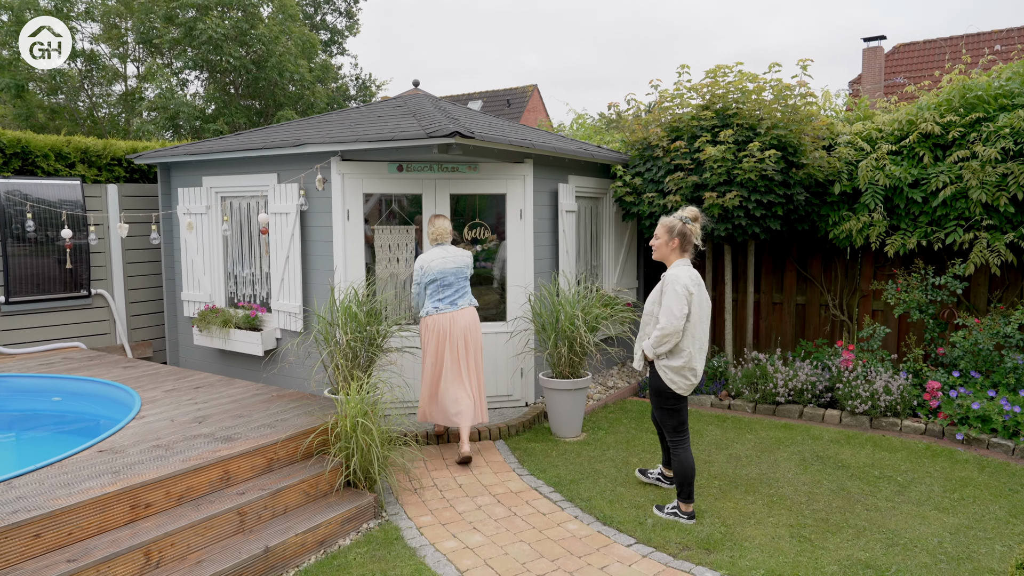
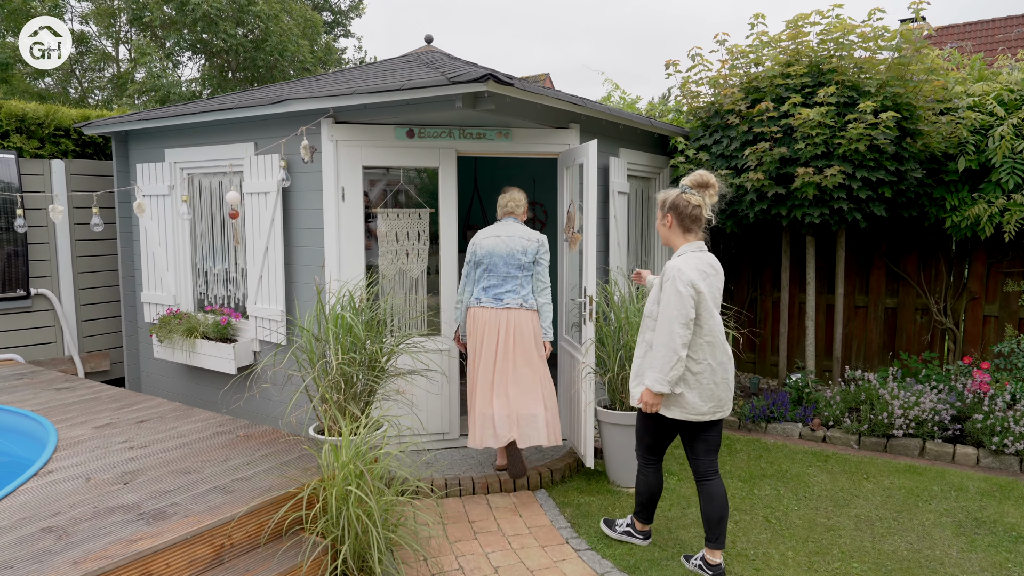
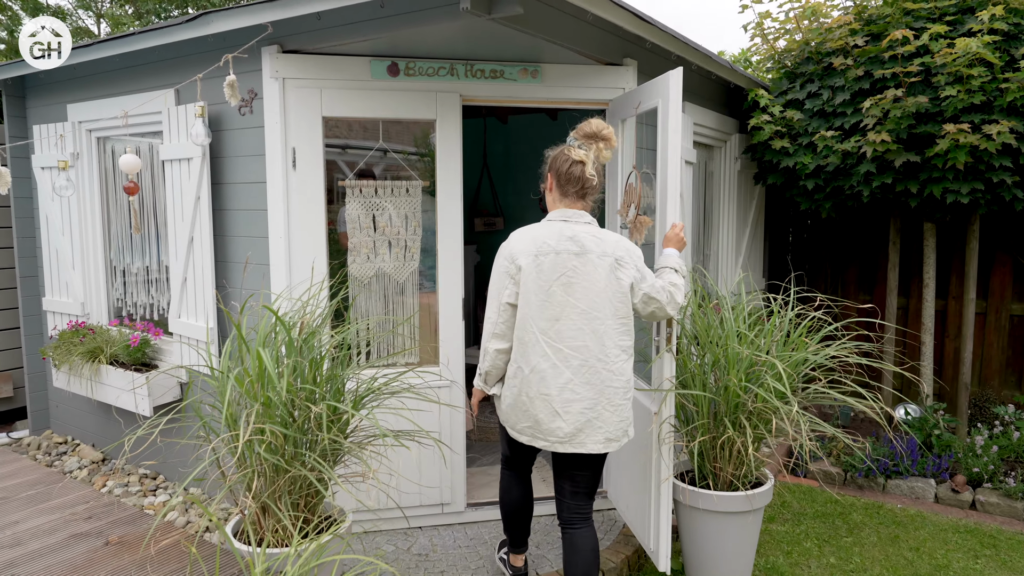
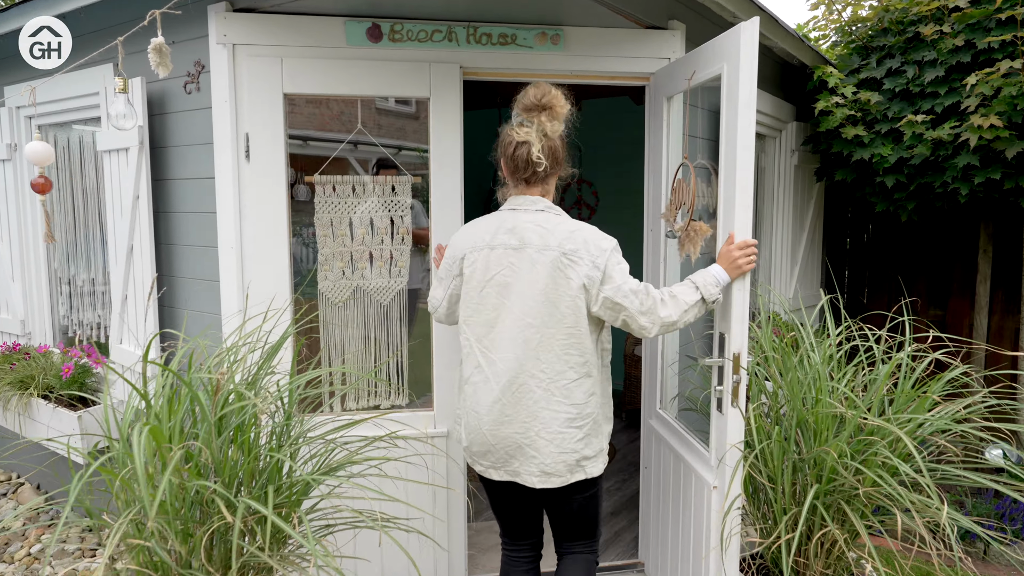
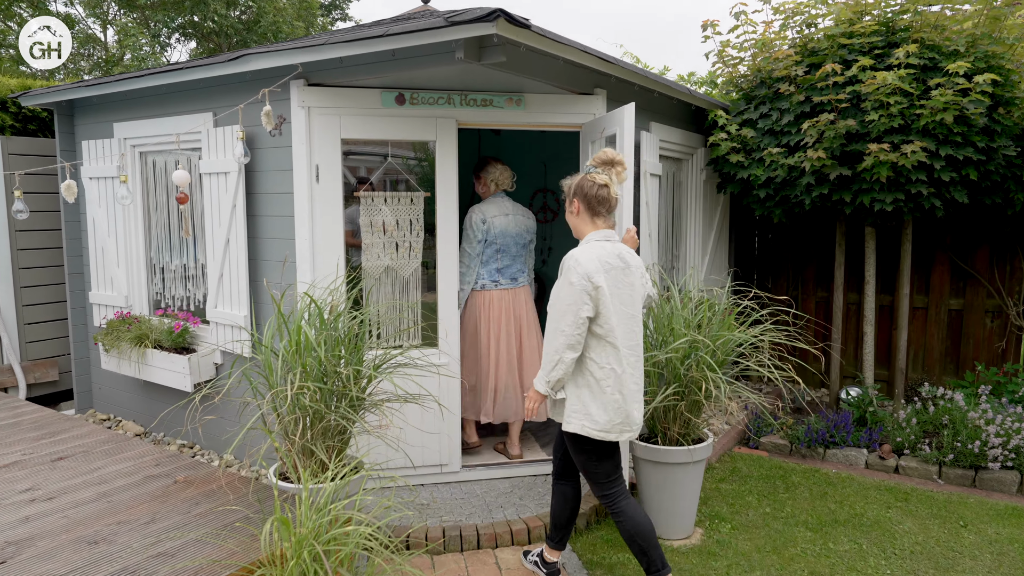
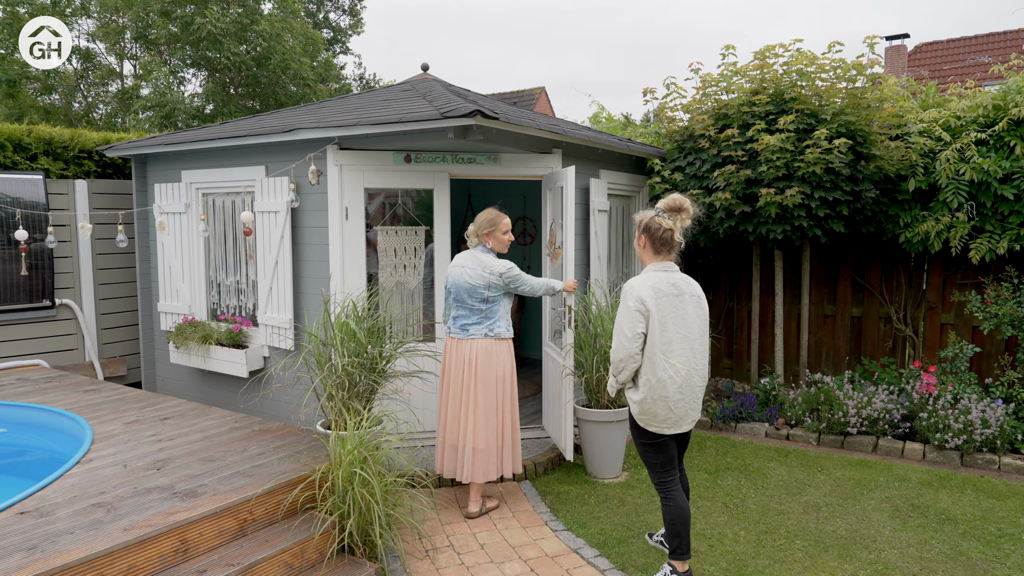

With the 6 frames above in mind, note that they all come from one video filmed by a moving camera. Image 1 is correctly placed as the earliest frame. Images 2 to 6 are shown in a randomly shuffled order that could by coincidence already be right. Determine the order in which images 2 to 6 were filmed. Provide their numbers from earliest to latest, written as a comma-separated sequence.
6, 2, 5, 3, 4
